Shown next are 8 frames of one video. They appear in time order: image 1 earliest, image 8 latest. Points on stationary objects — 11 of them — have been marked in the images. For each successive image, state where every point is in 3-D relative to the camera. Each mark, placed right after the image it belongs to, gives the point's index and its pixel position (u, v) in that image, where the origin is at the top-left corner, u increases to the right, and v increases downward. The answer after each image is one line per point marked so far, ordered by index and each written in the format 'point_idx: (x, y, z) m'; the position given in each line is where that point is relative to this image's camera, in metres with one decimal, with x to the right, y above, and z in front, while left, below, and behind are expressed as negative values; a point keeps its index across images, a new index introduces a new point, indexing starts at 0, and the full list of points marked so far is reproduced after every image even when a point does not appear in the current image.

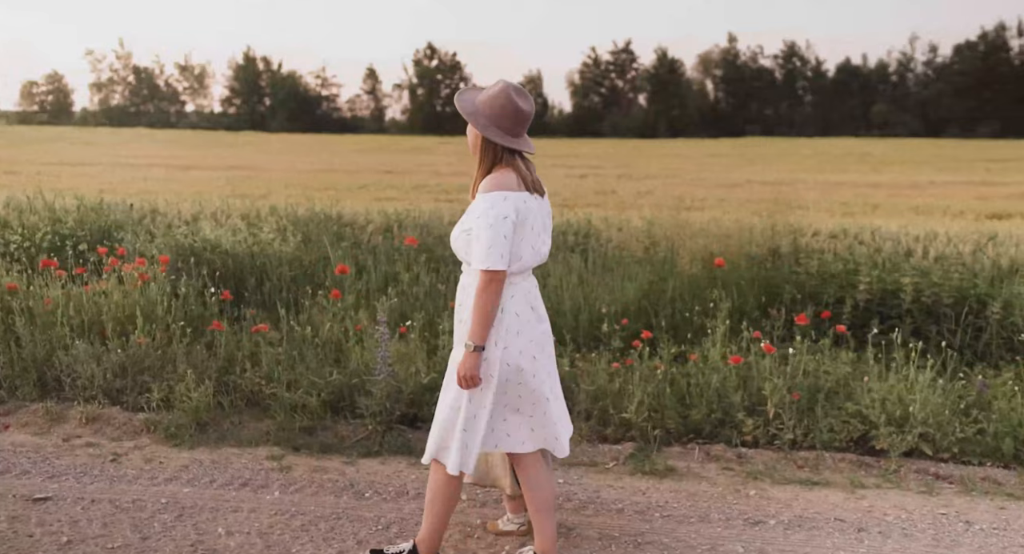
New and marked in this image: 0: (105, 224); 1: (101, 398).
0: (-3.2, +0.4, +6.4) m
1: (-2.2, -0.7, +4.4) m
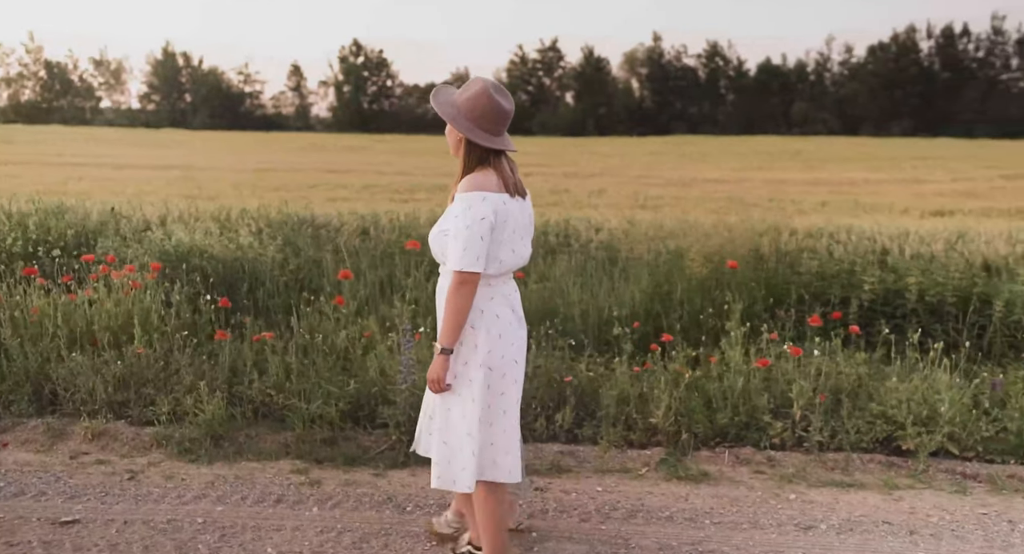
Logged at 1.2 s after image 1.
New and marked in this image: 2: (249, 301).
0: (-3.3, +0.4, +6.1) m
1: (-2.1, -0.7, +4.2) m
2: (-1.8, -0.2, +5.7) m
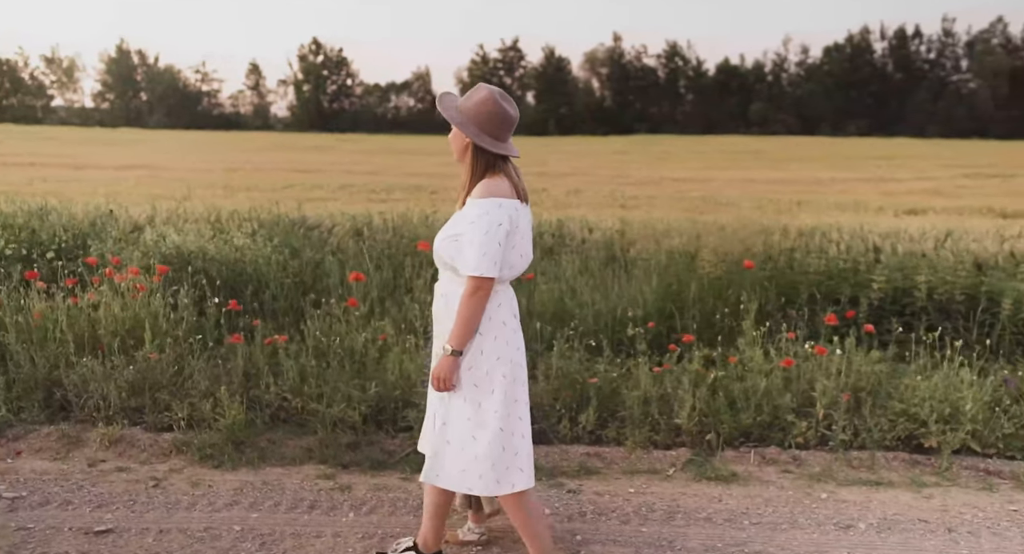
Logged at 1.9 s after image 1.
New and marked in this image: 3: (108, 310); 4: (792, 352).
0: (-3.2, +0.3, +6.0) m
1: (-2.0, -0.7, +4.1) m
2: (-1.7, -0.2, +5.6) m
3: (-2.4, -0.2, +4.8) m
4: (+1.7, -0.4, +4.4) m
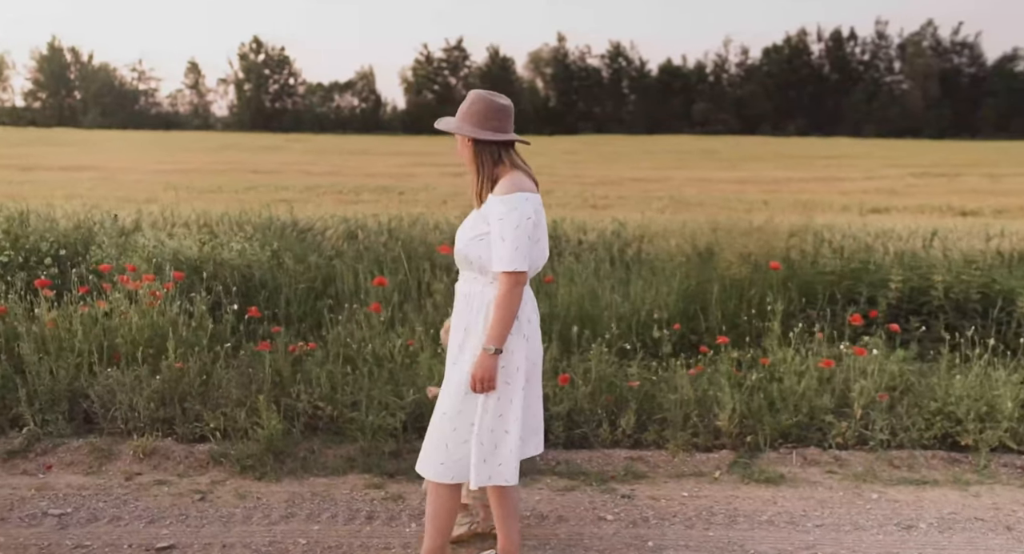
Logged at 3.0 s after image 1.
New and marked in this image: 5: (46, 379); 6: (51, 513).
0: (-3.1, +0.3, +5.9) m
1: (-1.8, -0.8, +4.0) m
2: (-1.6, -0.2, +5.5) m
3: (-2.2, -0.2, +4.7) m
4: (+1.8, -0.4, +4.5) m
5: (-2.4, -0.5, +4.1) m
6: (-1.8, -0.9, +3.2) m
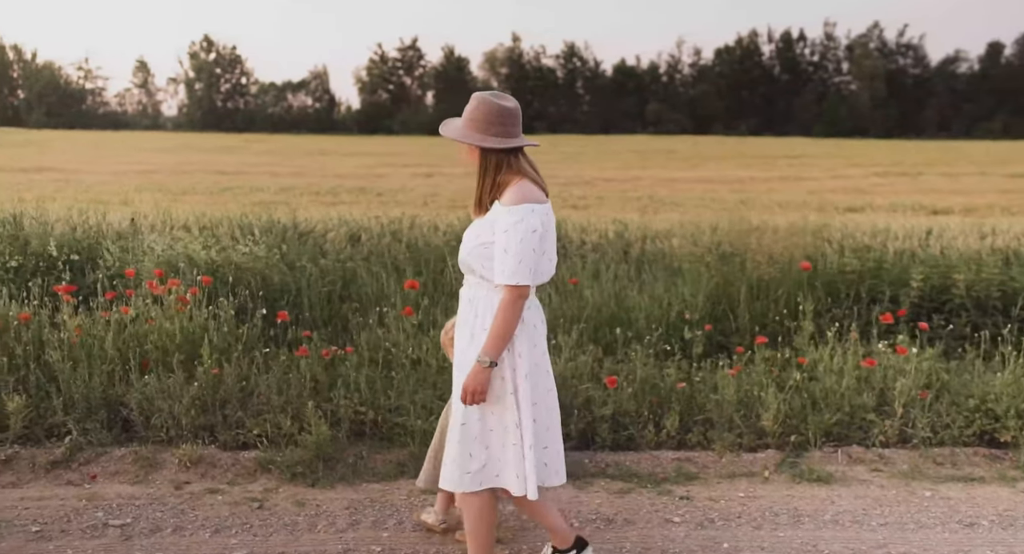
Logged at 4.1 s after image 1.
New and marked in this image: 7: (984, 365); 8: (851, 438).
0: (-2.9, +0.3, +5.8) m
1: (-1.6, -0.8, +4.0) m
2: (-1.4, -0.2, +5.4) m
3: (-2.0, -0.3, +4.6) m
4: (+2.1, -0.4, +4.5) m
5: (-2.2, -0.6, +4.1) m
6: (-1.5, -0.9, +3.1) m
7: (+2.7, -0.5, +4.6) m
8: (+1.7, -0.8, +4.1) m
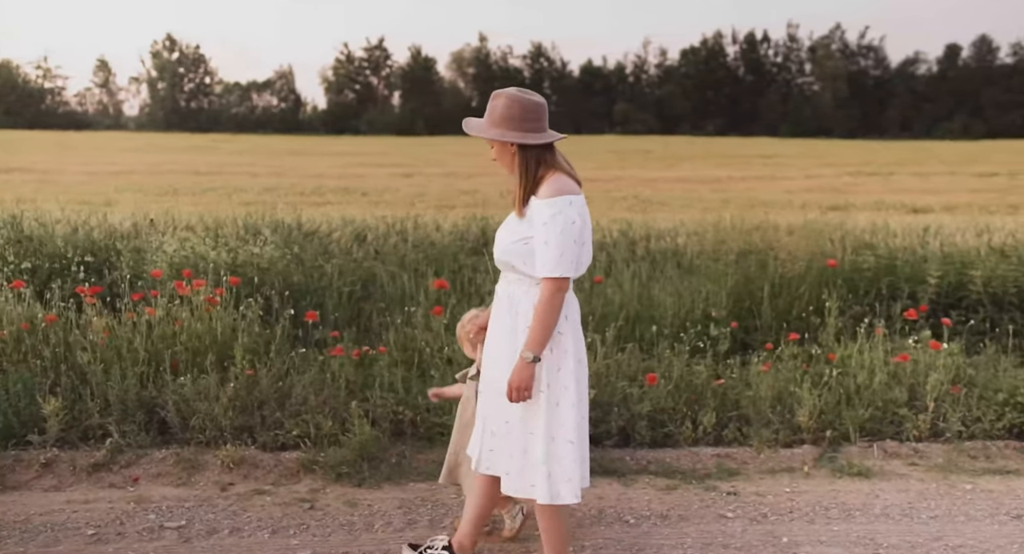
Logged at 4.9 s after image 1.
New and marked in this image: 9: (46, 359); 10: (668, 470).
0: (-2.8, +0.3, +5.7) m
1: (-1.4, -0.8, +4.0) m
2: (-1.2, -0.2, +5.4) m
3: (-1.8, -0.3, +4.6) m
4: (+2.2, -0.4, +4.6) m
5: (-2.0, -0.6, +4.0) m
6: (-1.3, -0.9, +3.1) m
7: (+2.9, -0.5, +4.7) m
8: (+1.9, -0.8, +4.1) m
9: (-2.5, -0.4, +4.4) m
10: (+0.7, -0.9, +3.7) m
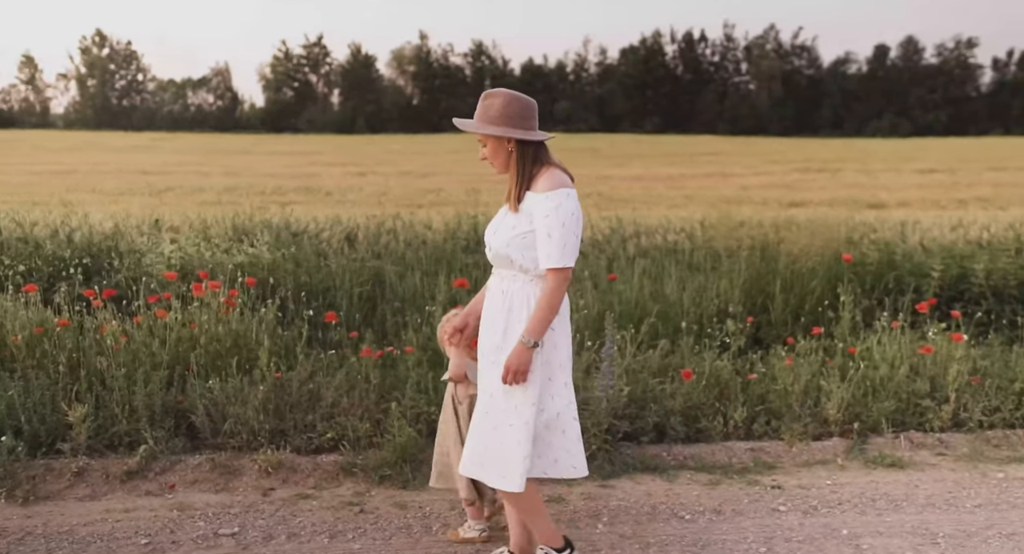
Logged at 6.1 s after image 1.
0: (-2.7, +0.2, +5.6) m
1: (-1.2, -0.8, +3.9) m
2: (-1.1, -0.3, +5.4) m
3: (-1.7, -0.3, +4.5) m
4: (+2.4, -0.4, +4.7) m
5: (-1.8, -0.6, +4.0) m
6: (-1.1, -0.9, +3.0) m
7: (+3.0, -0.4, +4.8) m
8: (+2.0, -0.8, +4.2) m
9: (-2.3, -0.5, +4.2) m
10: (+0.9, -0.9, +3.8) m
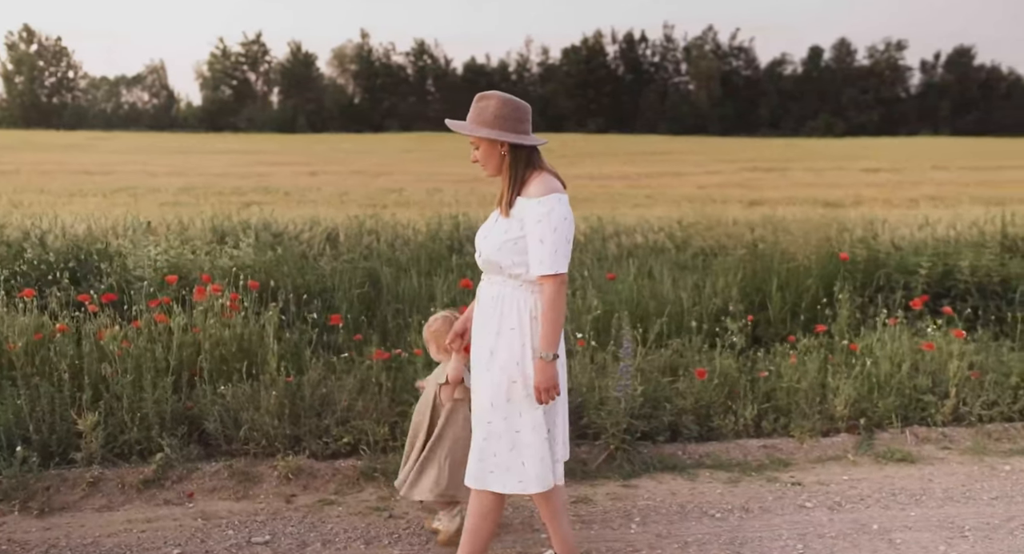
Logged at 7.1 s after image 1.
0: (-2.7, +0.2, +5.5) m
1: (-1.1, -0.8, +3.9) m
2: (-1.1, -0.3, +5.3) m
3: (-1.6, -0.3, +4.4) m
4: (+2.4, -0.3, +4.8) m
5: (-1.7, -0.6, +3.9) m
6: (-1.0, -1.0, +3.0) m
7: (+3.0, -0.4, +5.0) m
8: (+2.1, -0.8, +4.3) m
9: (-2.3, -0.5, +4.1) m
10: (+1.0, -0.9, +3.8) m
